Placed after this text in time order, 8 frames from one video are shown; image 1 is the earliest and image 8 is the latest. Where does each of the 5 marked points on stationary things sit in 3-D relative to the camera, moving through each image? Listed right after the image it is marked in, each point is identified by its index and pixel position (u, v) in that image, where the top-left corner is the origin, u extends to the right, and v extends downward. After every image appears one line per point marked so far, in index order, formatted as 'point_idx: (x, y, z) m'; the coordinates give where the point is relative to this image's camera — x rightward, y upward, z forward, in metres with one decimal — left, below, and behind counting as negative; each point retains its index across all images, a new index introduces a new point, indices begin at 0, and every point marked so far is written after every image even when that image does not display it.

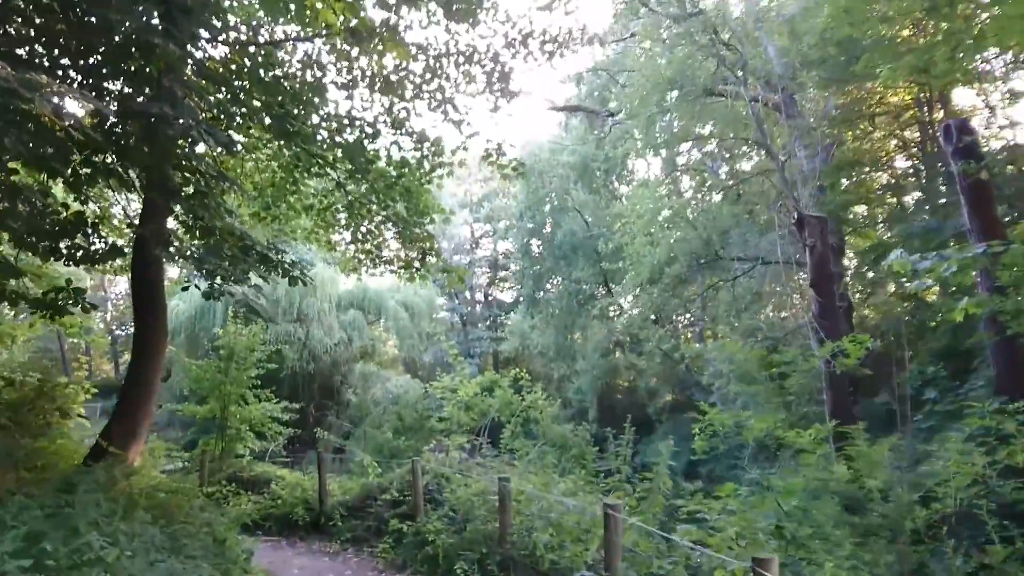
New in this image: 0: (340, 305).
0: (-4.1, -0.5, +19.8) m
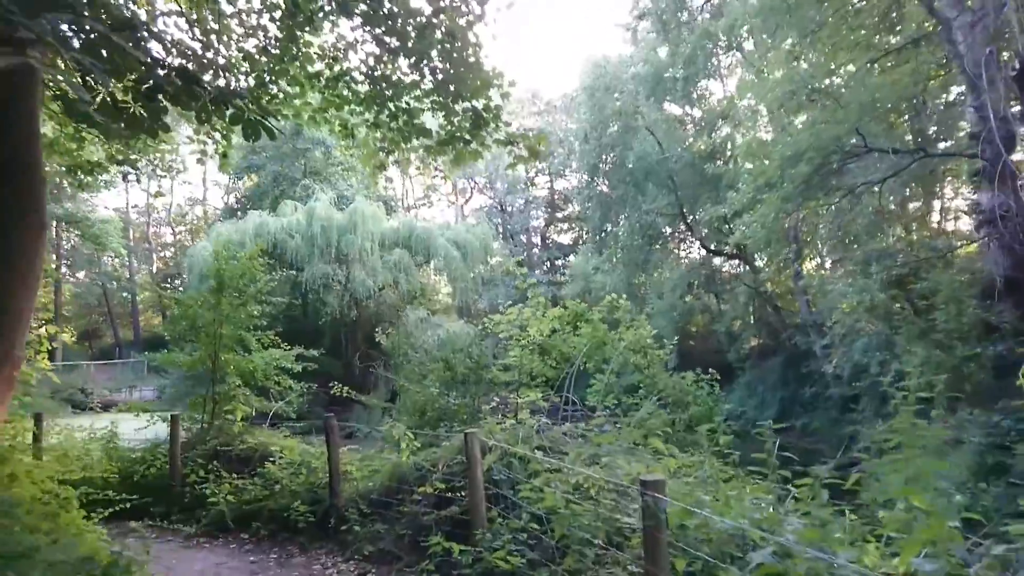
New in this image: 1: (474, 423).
0: (-2.7, +0.9, +17.4) m
1: (-0.3, -1.1, +6.4) m
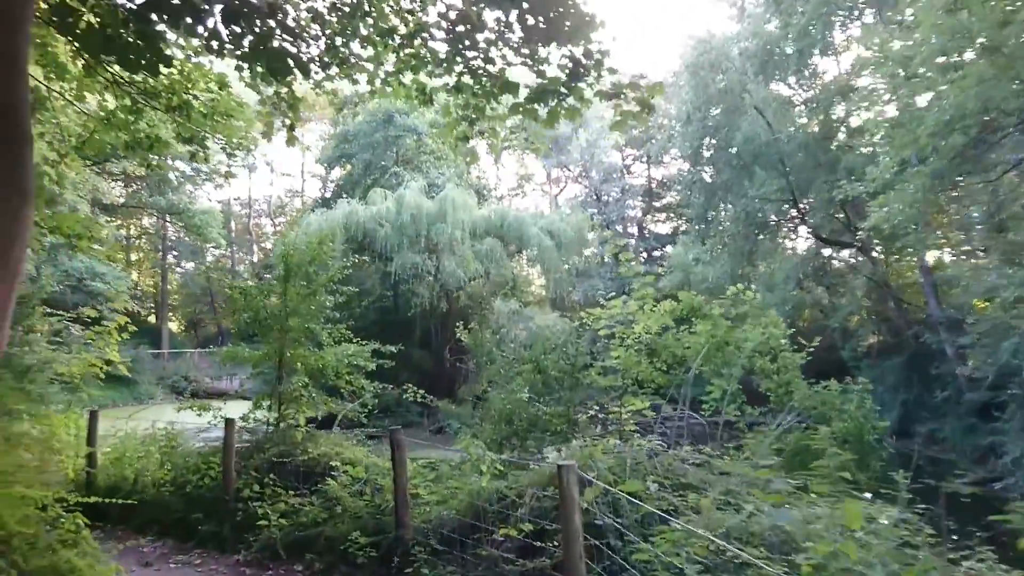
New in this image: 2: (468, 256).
0: (-0.8, +1.1, +16.6) m
1: (+0.4, -1.0, +5.5) m
2: (-0.8, +0.6, +16.2) m
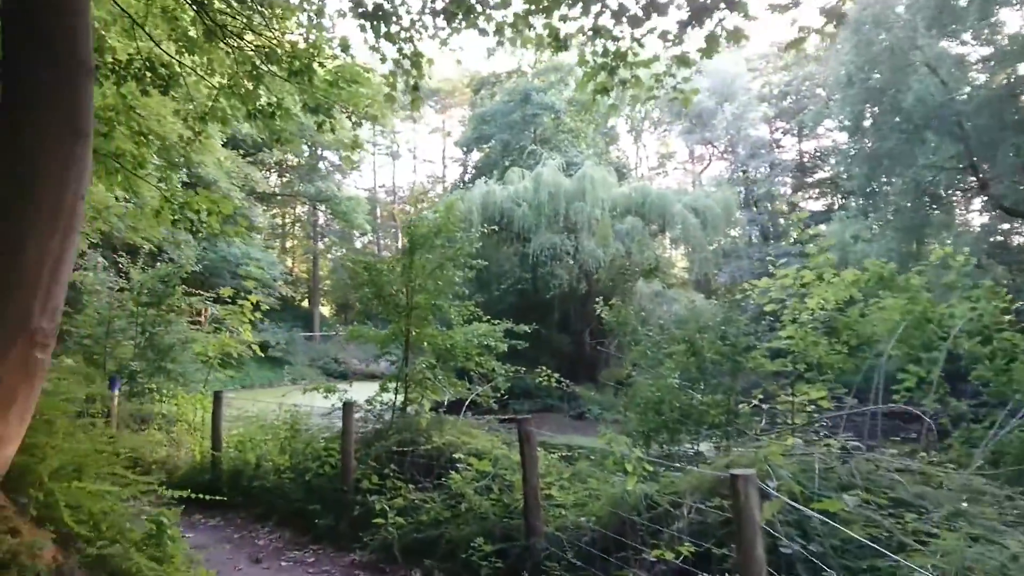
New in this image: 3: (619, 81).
0: (+2.0, +1.5, +15.8) m
1: (+1.2, -0.8, +4.7) m
2: (+1.8, +1.0, +15.5) m
3: (+0.7, +1.4, +5.6) m
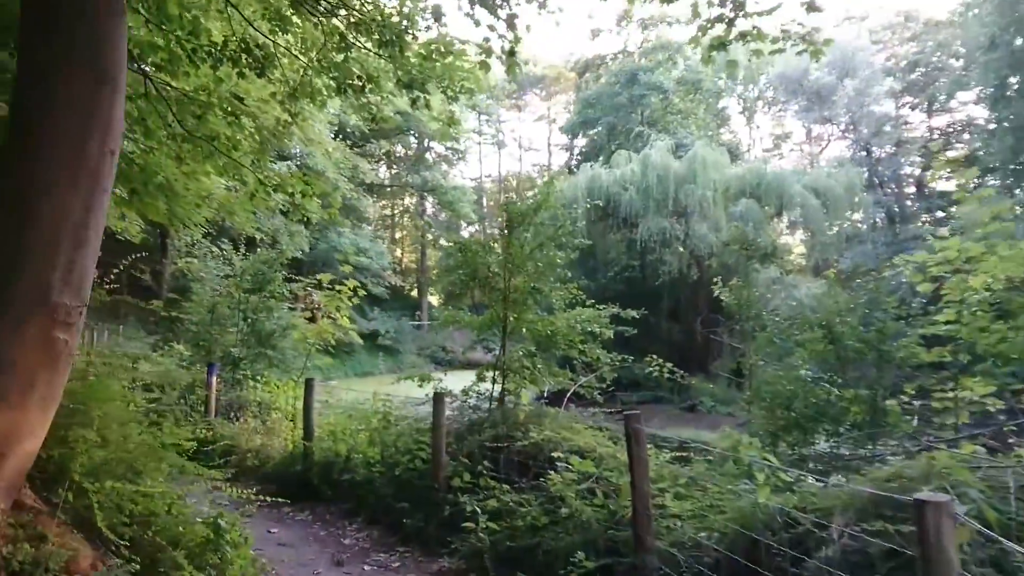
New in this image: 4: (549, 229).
0: (+3.9, +1.7, +15.0) m
1: (+1.8, -0.7, +4.0) m
2: (+3.7, +1.2, +14.7) m
3: (+1.4, +1.5, +4.9) m
4: (+0.3, +0.4, +5.8) m
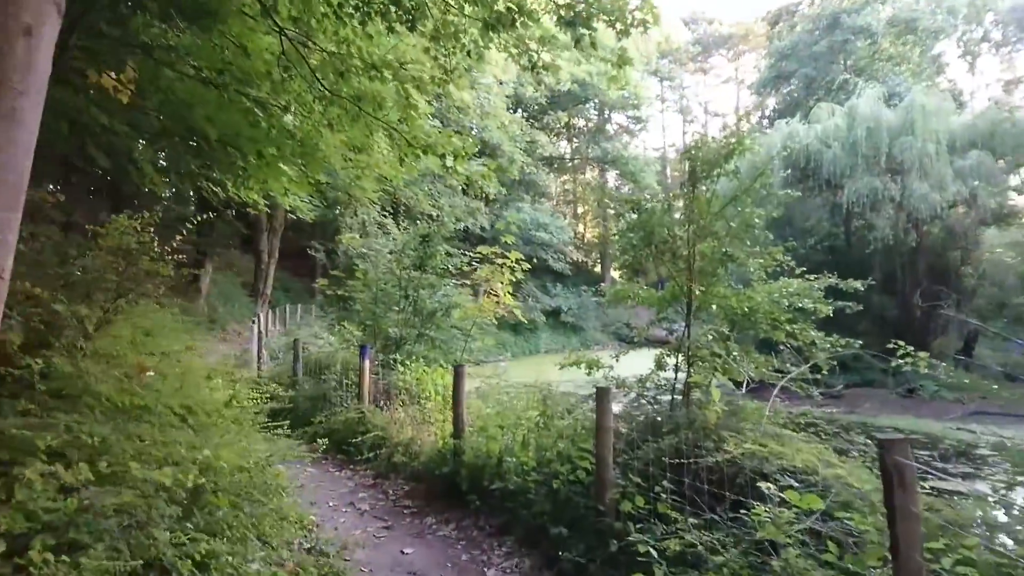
0: (+6.8, +2.3, +12.7) m
1: (+2.4, -0.6, +2.6) m
2: (+6.6, +1.7, +12.5) m
3: (+2.2, +1.7, +3.6) m
4: (+1.3, +0.6, +4.7) m
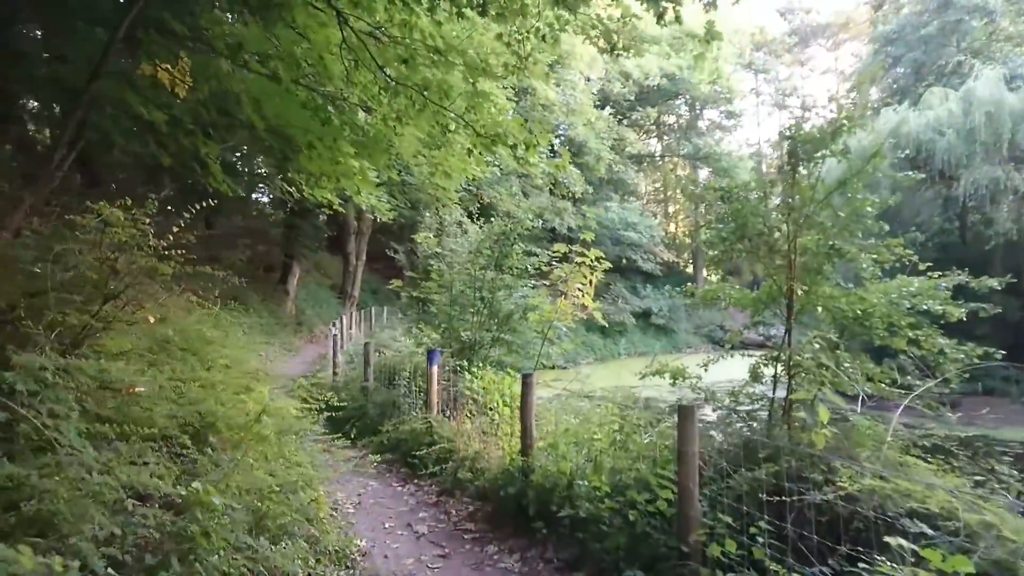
0: (+8.0, +2.3, +11.5) m
1: (+2.5, -0.5, +1.9) m
2: (+7.8, +1.8, +11.3) m
3: (+2.4, +1.7, +2.8) m
4: (+1.7, +0.6, +4.1) m
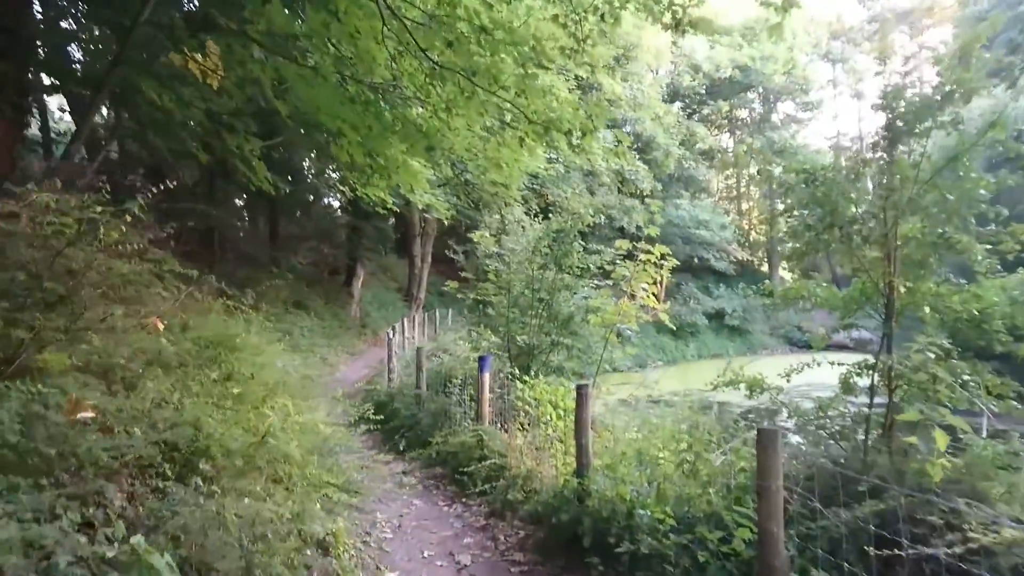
0: (+8.8, +2.3, +10.3) m
1: (+2.6, -0.5, +1.2) m
2: (+8.6, +1.8, +10.1) m
3: (+2.5, +1.7, +2.2) m
4: (+1.9, +0.6, +3.5) m
